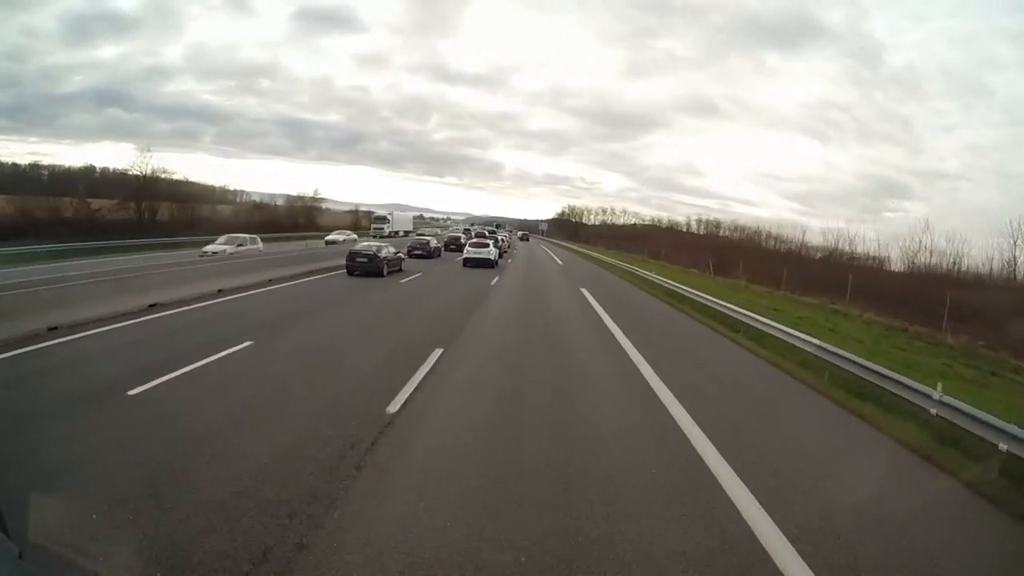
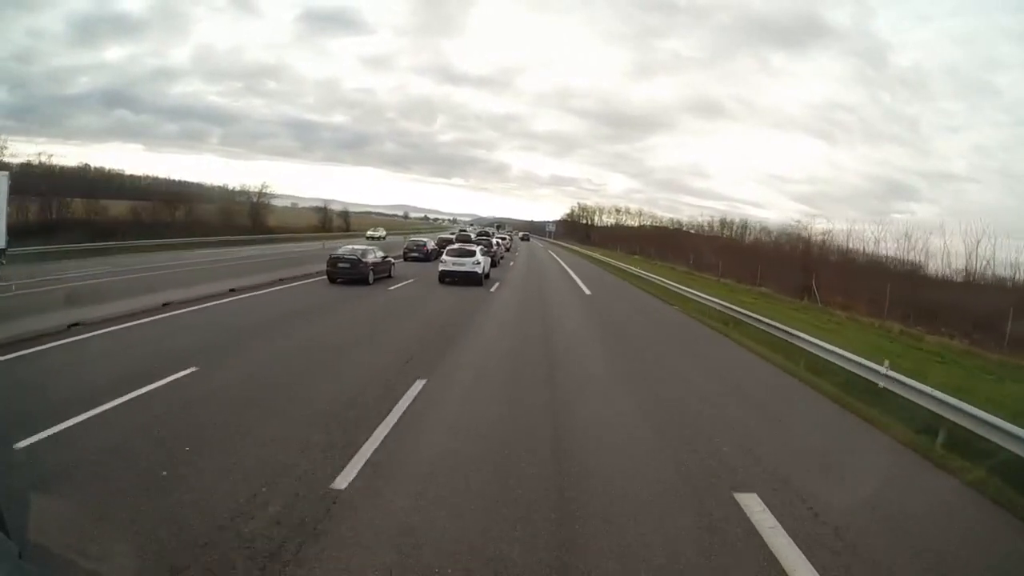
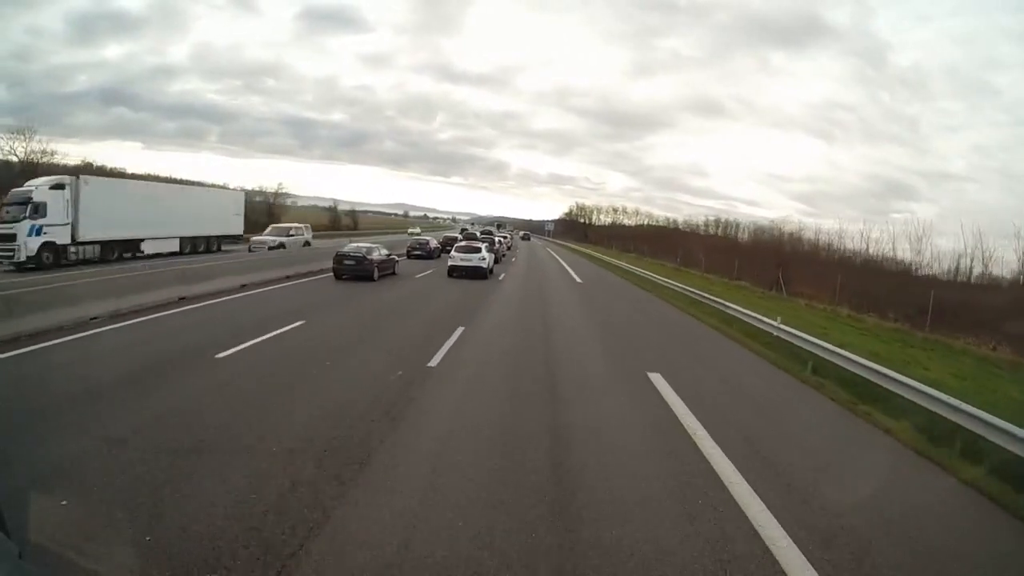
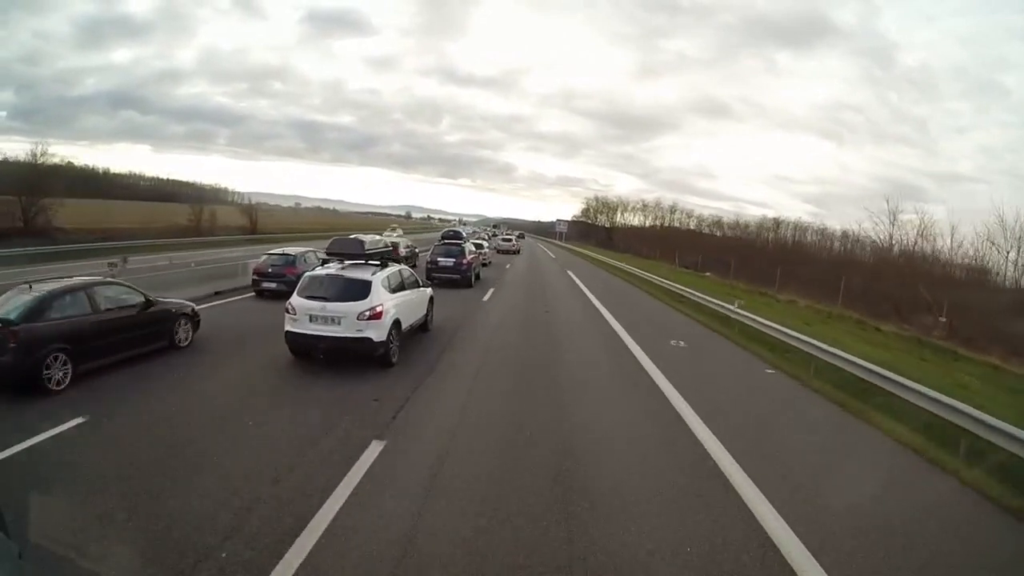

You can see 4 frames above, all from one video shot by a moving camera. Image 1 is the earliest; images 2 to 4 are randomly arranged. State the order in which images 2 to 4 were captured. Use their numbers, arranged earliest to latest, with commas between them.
3, 2, 4
